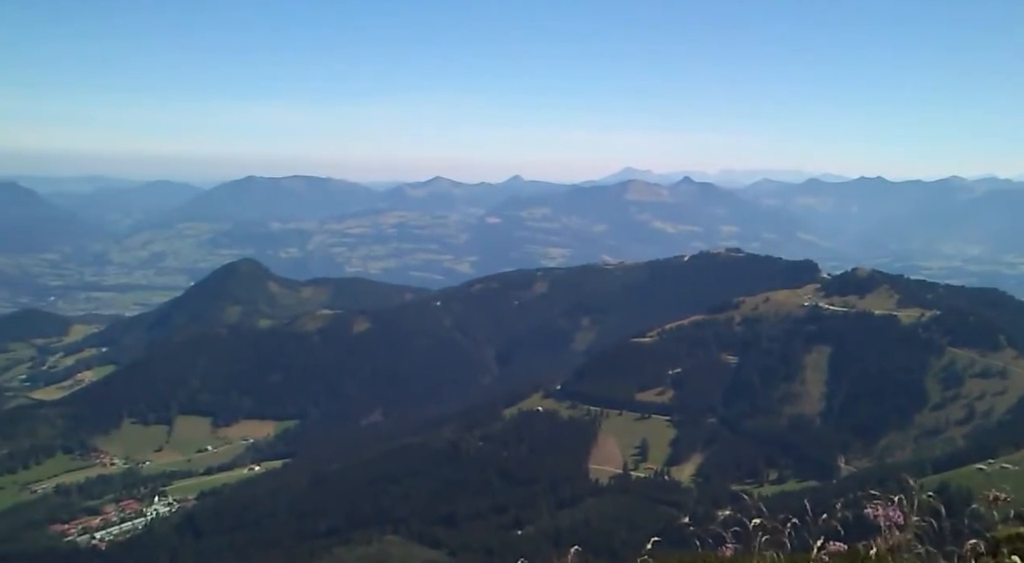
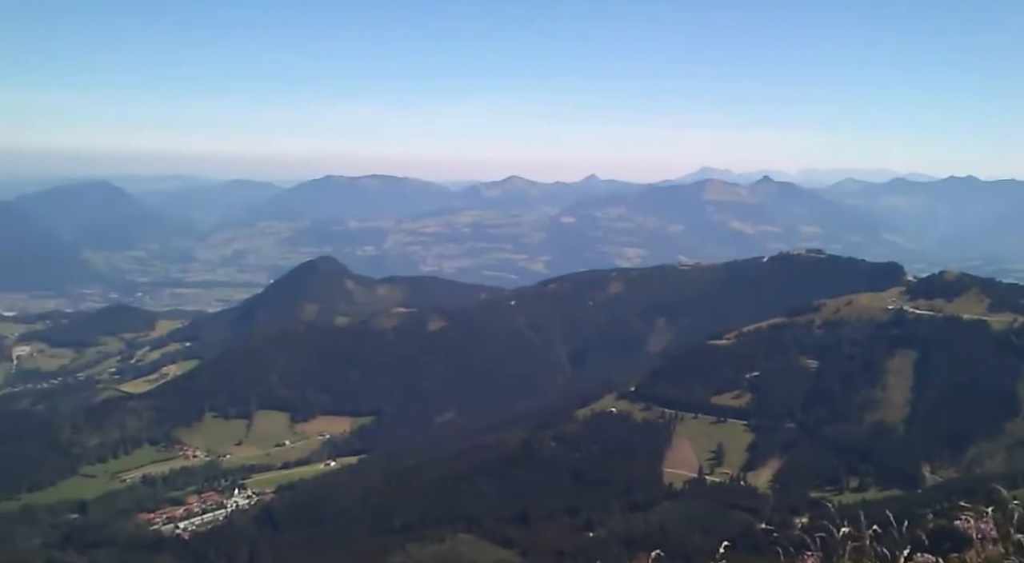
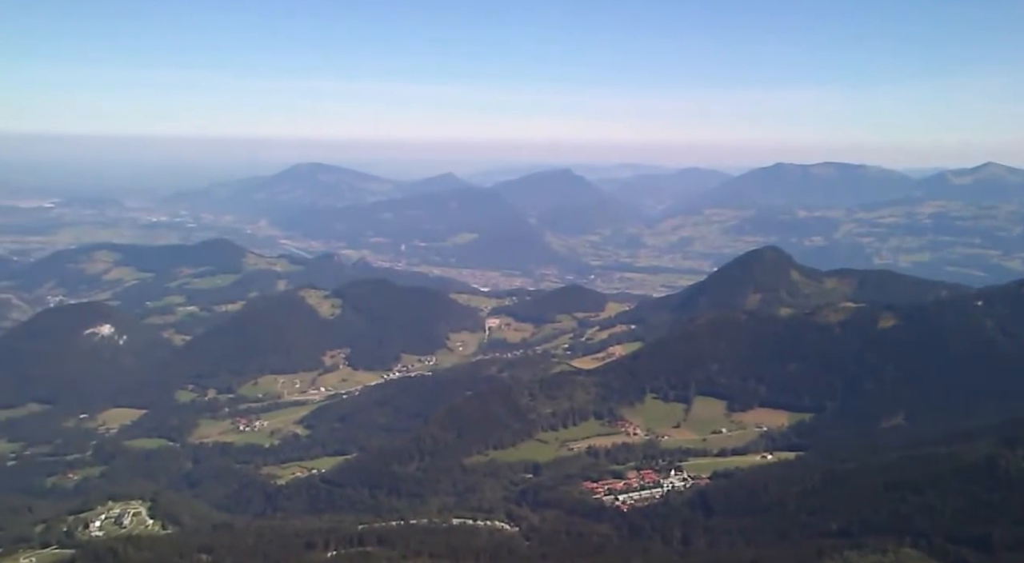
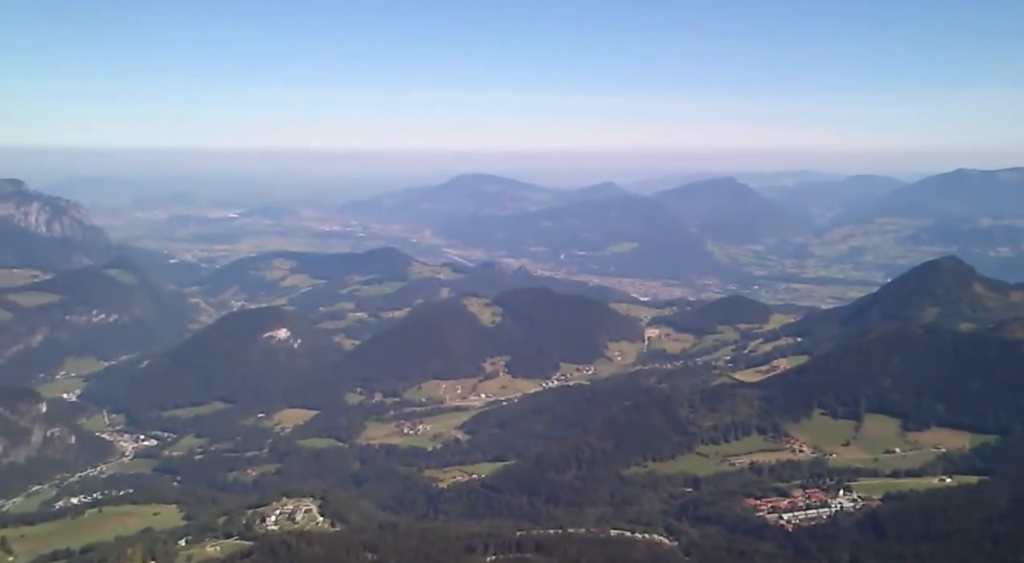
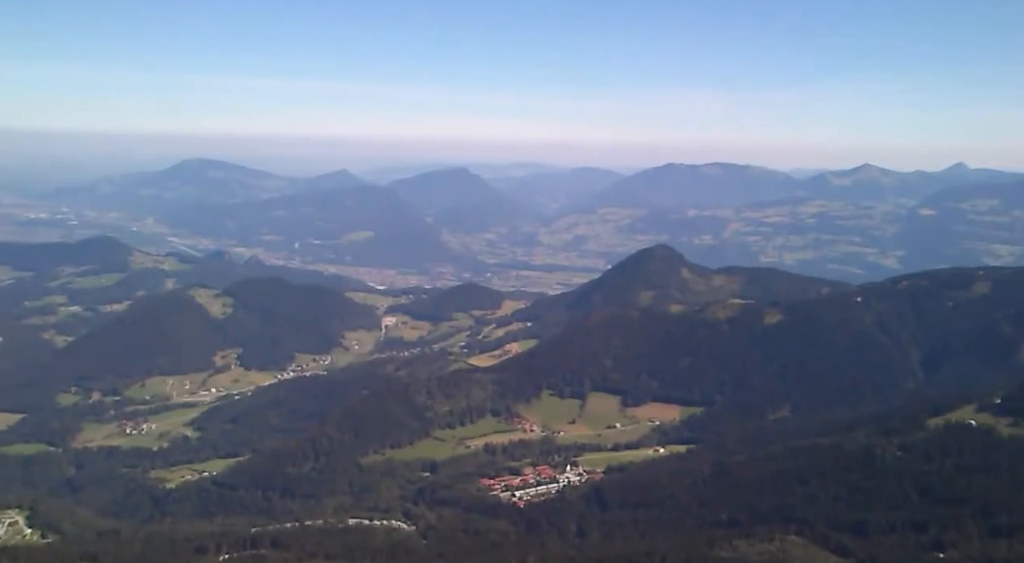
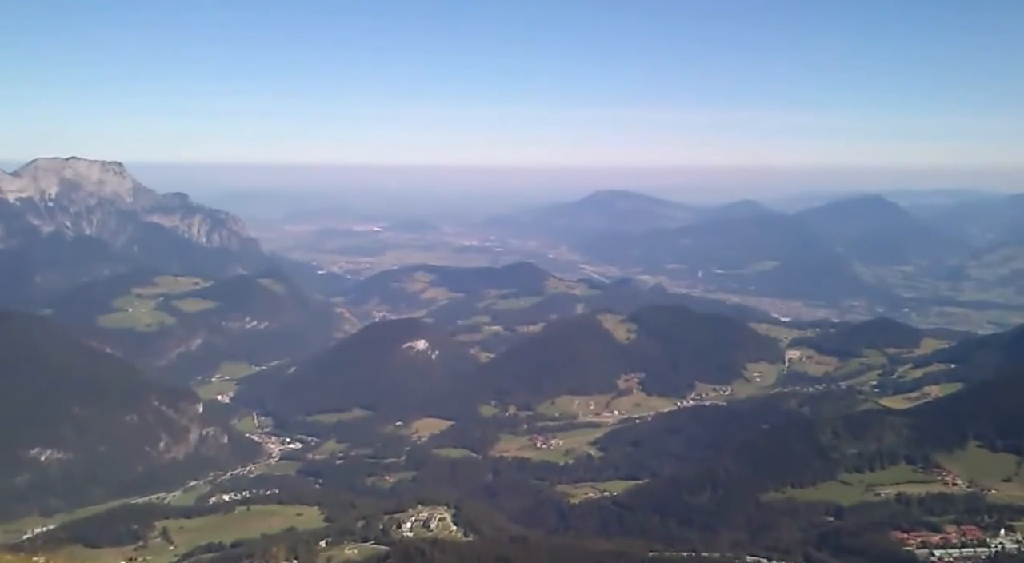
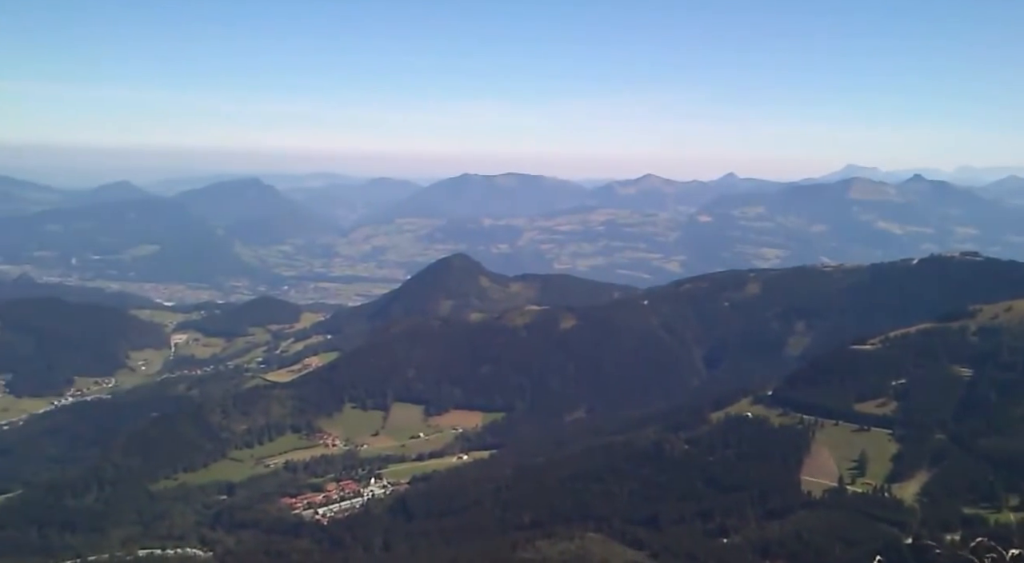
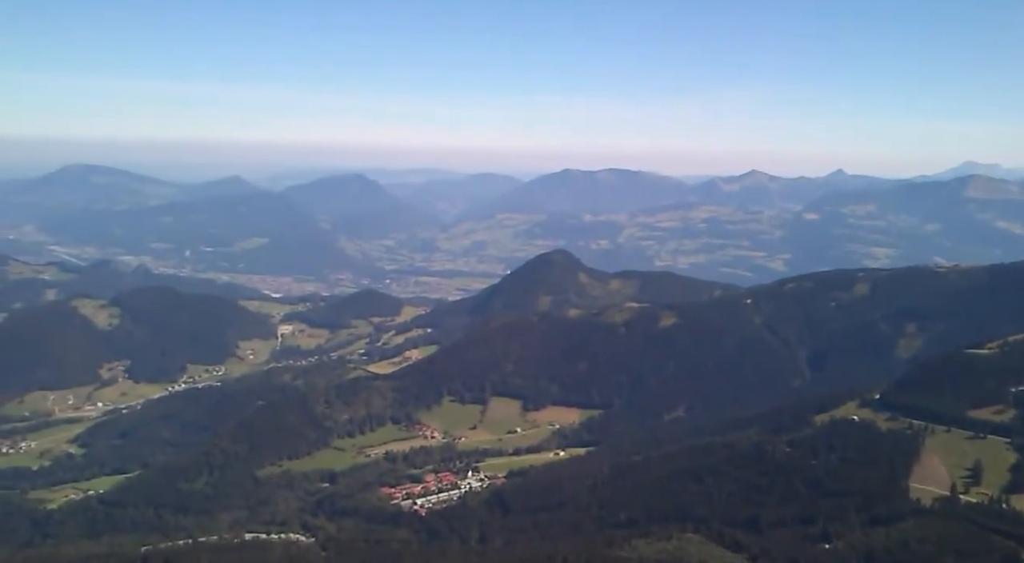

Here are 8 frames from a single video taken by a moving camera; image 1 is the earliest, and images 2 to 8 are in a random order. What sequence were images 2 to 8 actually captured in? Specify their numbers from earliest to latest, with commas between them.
2, 7, 8, 5, 3, 4, 6
